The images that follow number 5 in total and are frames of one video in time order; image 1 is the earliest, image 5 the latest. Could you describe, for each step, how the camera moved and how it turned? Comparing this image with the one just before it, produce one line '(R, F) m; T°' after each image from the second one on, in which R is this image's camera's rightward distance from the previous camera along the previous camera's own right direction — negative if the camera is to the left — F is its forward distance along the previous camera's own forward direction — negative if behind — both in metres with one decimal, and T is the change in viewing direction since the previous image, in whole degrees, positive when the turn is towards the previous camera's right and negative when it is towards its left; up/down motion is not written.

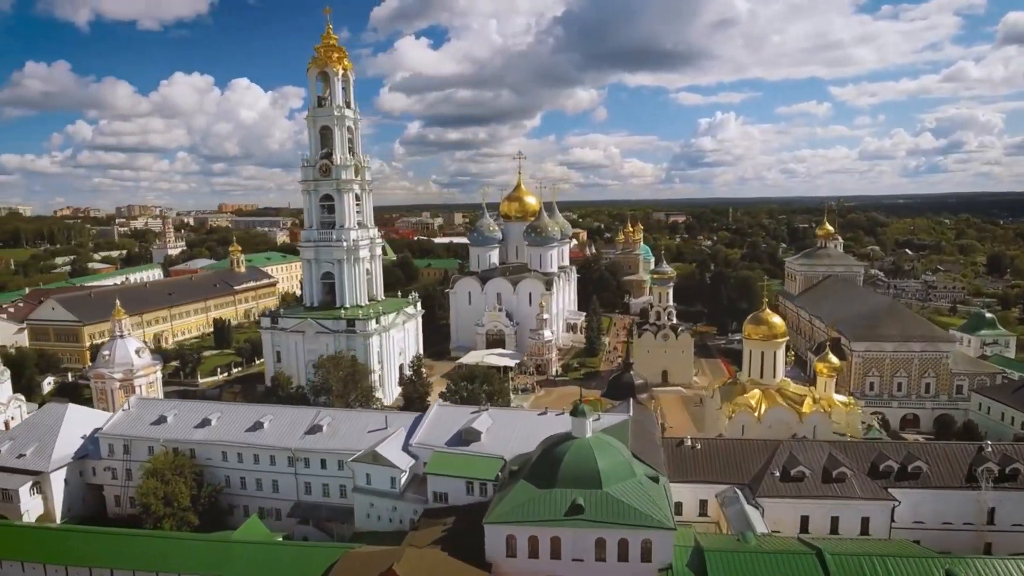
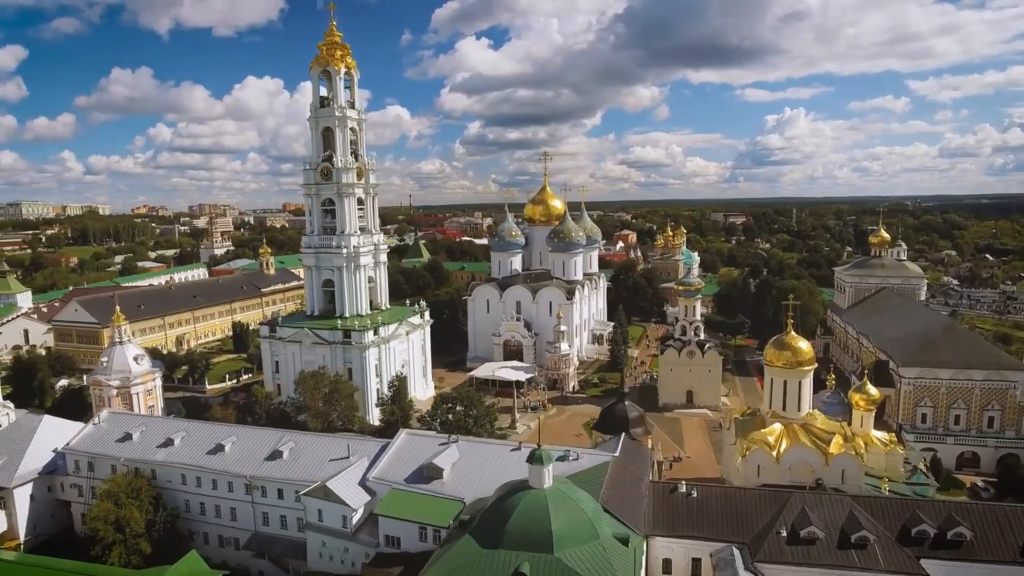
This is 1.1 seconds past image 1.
(+2.6, +2.5) m; -5°
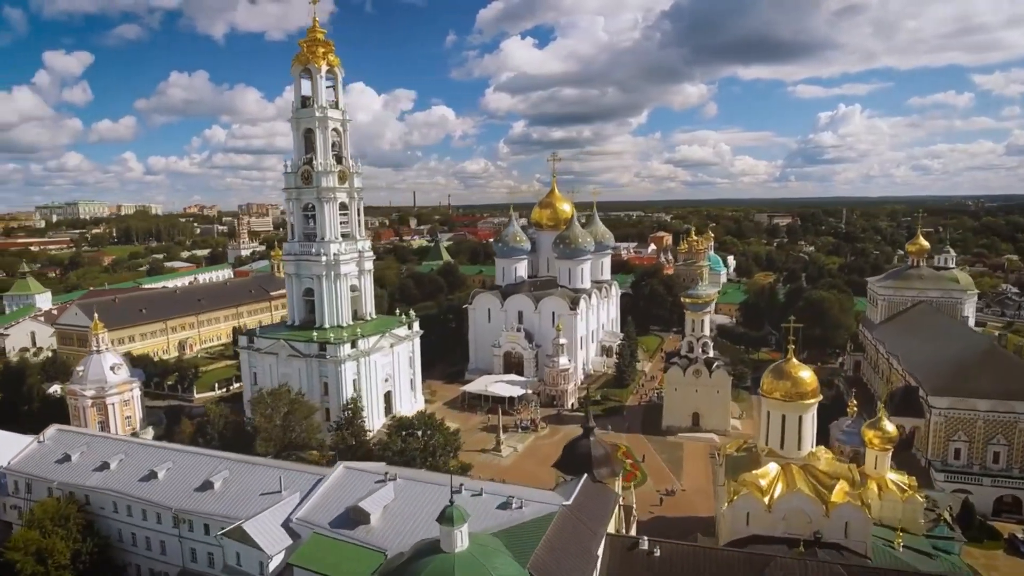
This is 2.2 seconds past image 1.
(+2.7, +2.4) m; -4°
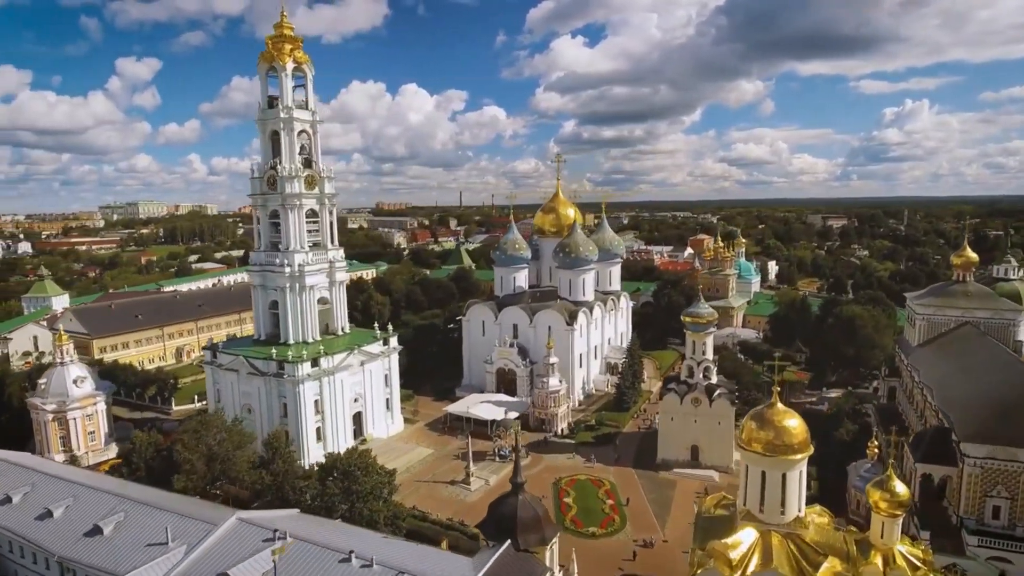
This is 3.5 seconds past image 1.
(+3.3, +3.0) m; -4°
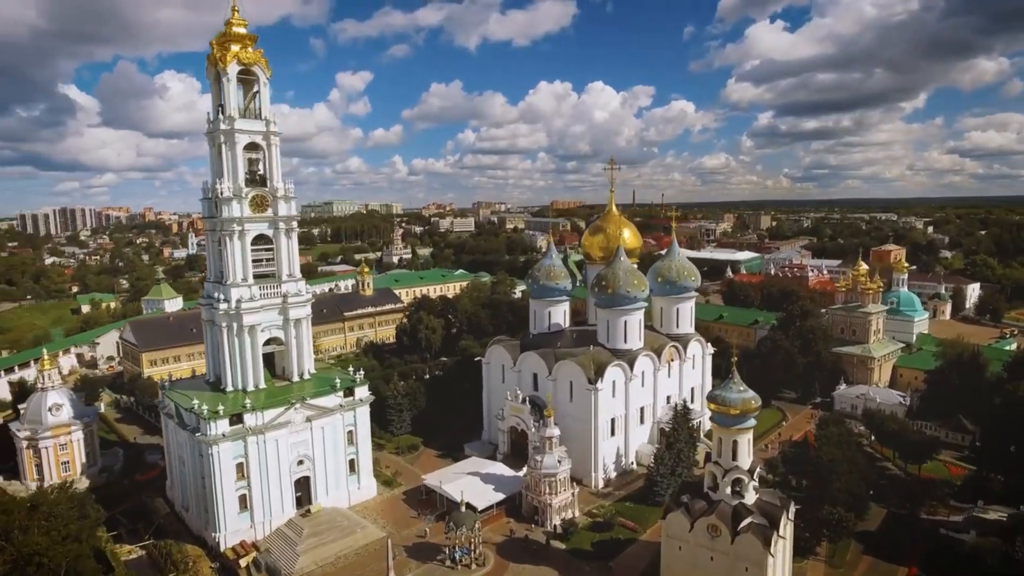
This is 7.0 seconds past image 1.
(+7.6, +8.3) m; -16°
